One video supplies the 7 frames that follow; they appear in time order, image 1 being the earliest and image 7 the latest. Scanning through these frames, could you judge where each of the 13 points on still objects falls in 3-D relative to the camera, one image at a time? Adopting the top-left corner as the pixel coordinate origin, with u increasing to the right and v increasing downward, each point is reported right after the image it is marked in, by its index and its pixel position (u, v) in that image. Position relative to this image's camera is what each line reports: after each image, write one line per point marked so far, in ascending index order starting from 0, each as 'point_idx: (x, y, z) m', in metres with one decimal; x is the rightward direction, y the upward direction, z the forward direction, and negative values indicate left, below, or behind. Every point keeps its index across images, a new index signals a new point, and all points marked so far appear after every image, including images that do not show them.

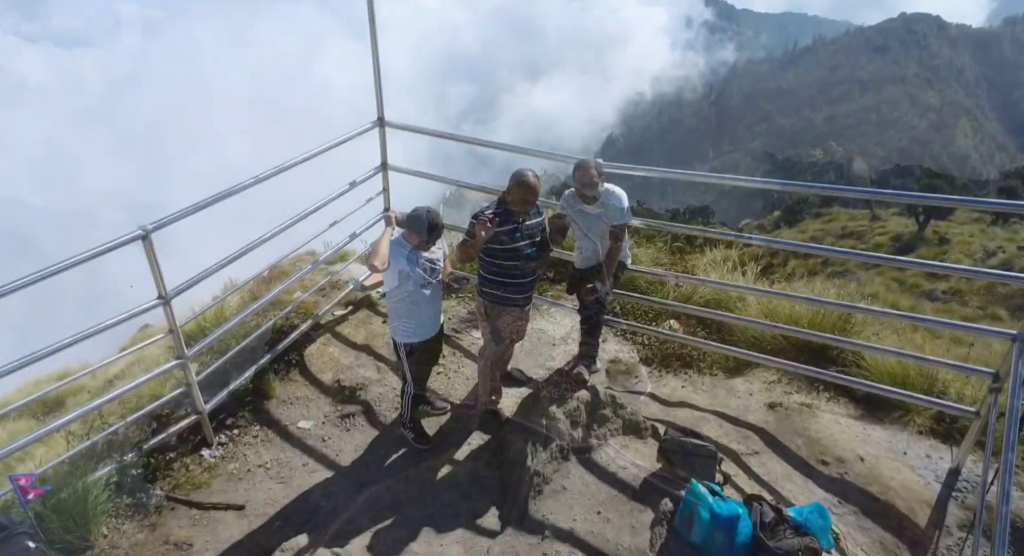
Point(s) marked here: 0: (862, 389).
0: (+2.0, -0.6, +3.6) m
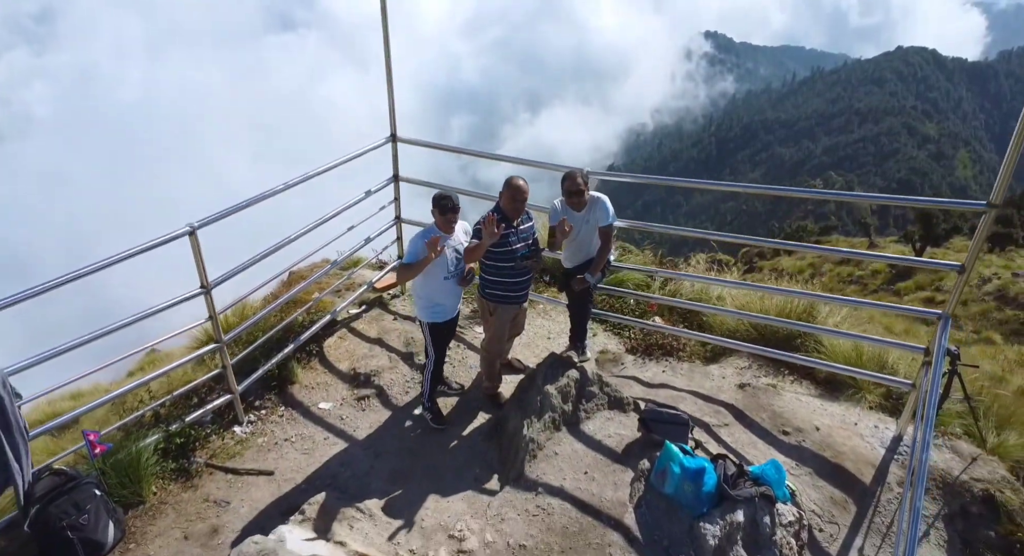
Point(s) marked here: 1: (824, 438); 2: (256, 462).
0: (+2.0, -0.6, +4.1) m
1: (+1.9, -1.0, +3.8) m
2: (-1.7, -1.2, +4.0) m
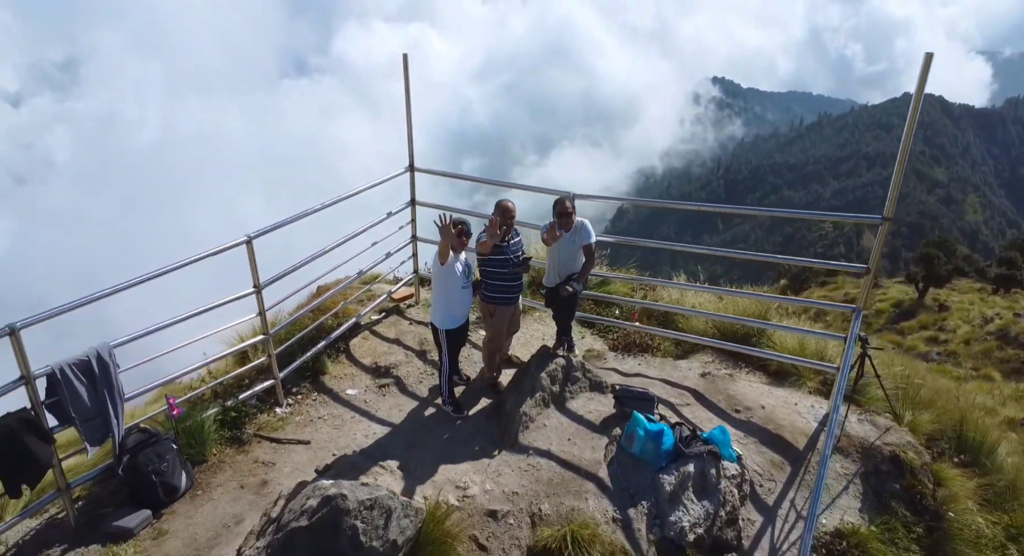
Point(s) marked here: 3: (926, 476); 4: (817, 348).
0: (+2.0, -0.6, +4.8) m
1: (+1.9, -1.0, +4.5) m
2: (-1.7, -1.2, +4.8) m
3: (+2.8, -1.3, +4.2) m
4: (+2.6, -0.6, +5.1) m
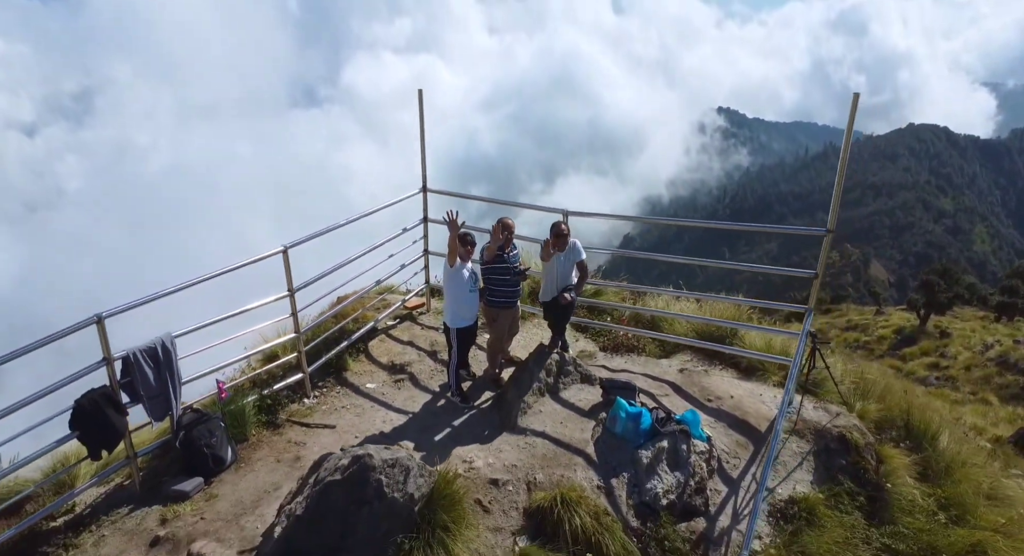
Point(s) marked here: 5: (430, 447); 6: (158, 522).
0: (+2.0, -0.7, +5.5) m
1: (+1.9, -1.1, +5.2) m
2: (-1.7, -1.3, +5.5) m
3: (+2.8, -1.4, +4.8) m
4: (+2.6, -0.7, +5.7) m
5: (-0.7, -1.4, +5.0) m
6: (-2.6, -1.8, +4.4) m
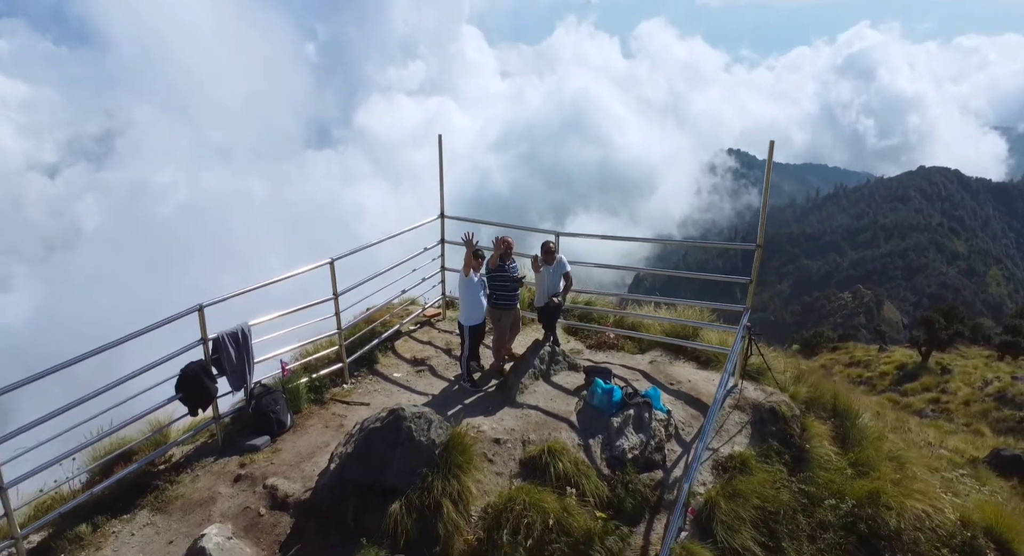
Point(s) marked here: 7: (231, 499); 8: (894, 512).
0: (+2.0, -0.8, +6.8) m
1: (+1.9, -1.2, +6.4) m
2: (-1.7, -1.4, +6.8) m
3: (+2.8, -1.5, +6.1) m
4: (+2.6, -0.8, +7.0) m
5: (-0.7, -1.4, +6.2) m
6: (-2.6, -1.8, +5.7) m
7: (-2.5, -1.9, +5.3) m
8: (+3.5, -2.1, +5.5) m
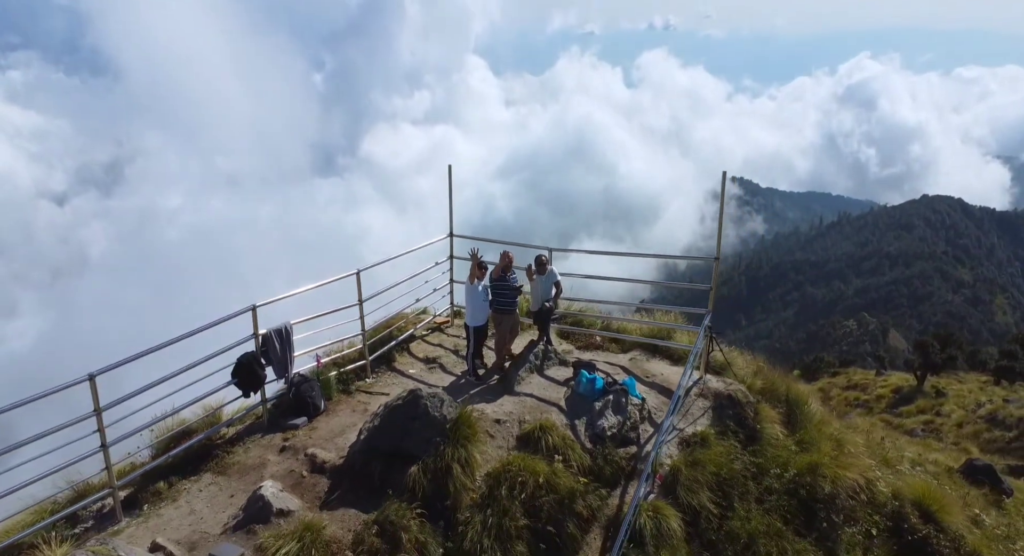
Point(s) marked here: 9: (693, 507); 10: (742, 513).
0: (+2.0, -0.9, +7.9) m
1: (+1.9, -1.3, +7.5) m
2: (-1.7, -1.5, +7.9) m
3: (+2.8, -1.5, +7.2) m
4: (+2.6, -0.9, +8.1) m
5: (-0.7, -1.5, +7.4) m
6: (-2.6, -1.8, +6.8) m
7: (-2.5, -2.0, +6.4) m
8: (+3.4, -2.2, +6.5) m
9: (+1.8, -2.3, +6.1) m
10: (+2.4, -2.4, +6.2) m
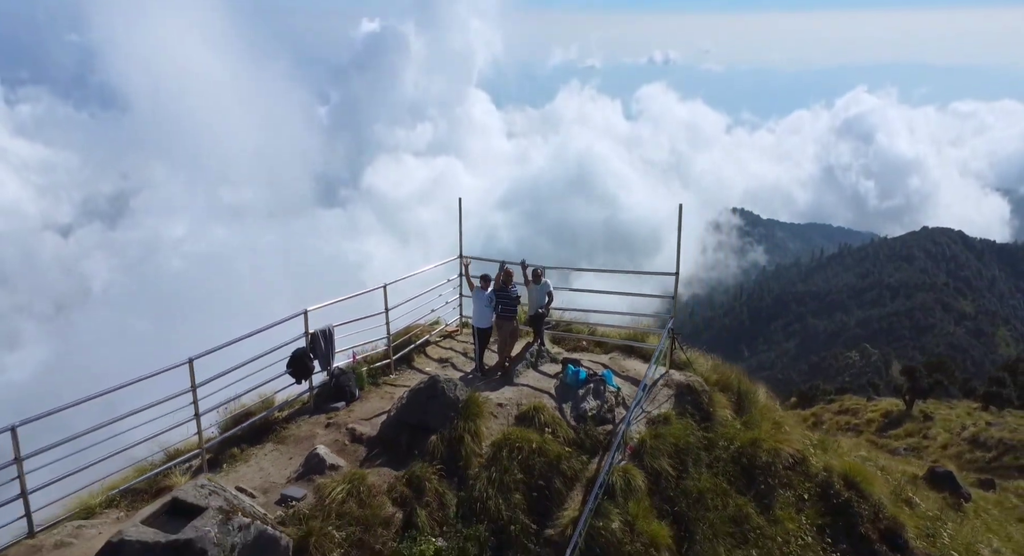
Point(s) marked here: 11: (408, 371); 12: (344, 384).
0: (+2.0, -1.1, +9.6) m
1: (+1.9, -1.5, +9.2) m
2: (-1.7, -1.7, +9.5) m
3: (+2.8, -1.7, +8.8) m
4: (+2.6, -1.1, +9.8) m
5: (-0.7, -1.7, +9.0) m
6: (-2.6, -2.0, +8.4) m
7: (-2.5, -2.1, +8.0) m
8: (+3.4, -2.3, +8.1) m
9: (+1.8, -2.4, +7.7) m
10: (+2.3, -2.5, +7.8) m
11: (-1.7, -1.6, +9.9) m
12: (-2.5, -1.5, +8.8) m
